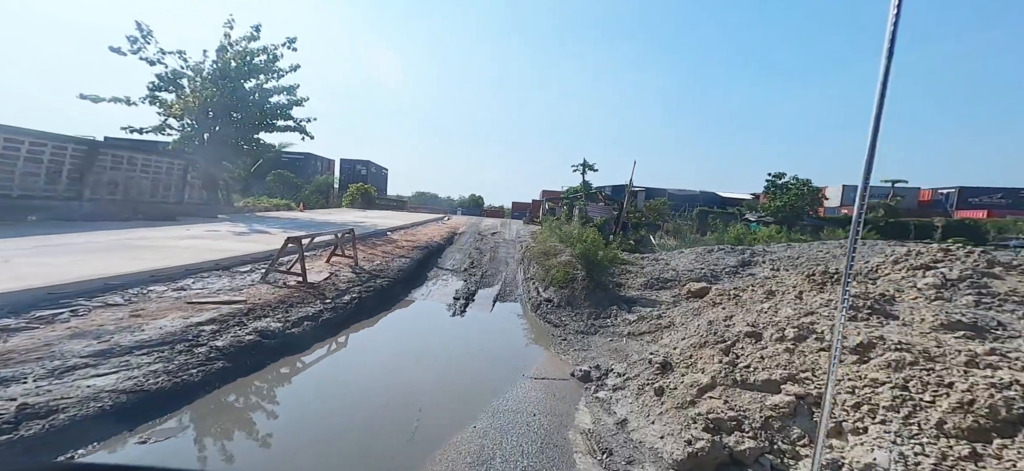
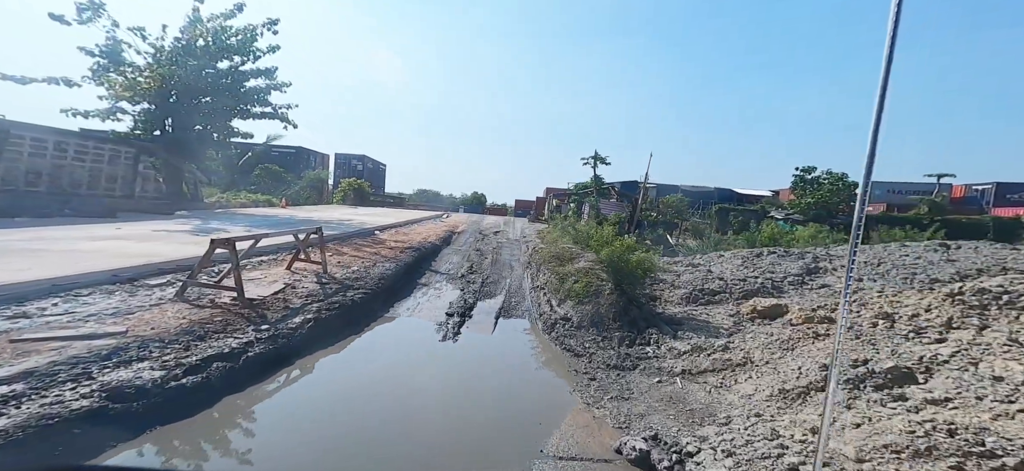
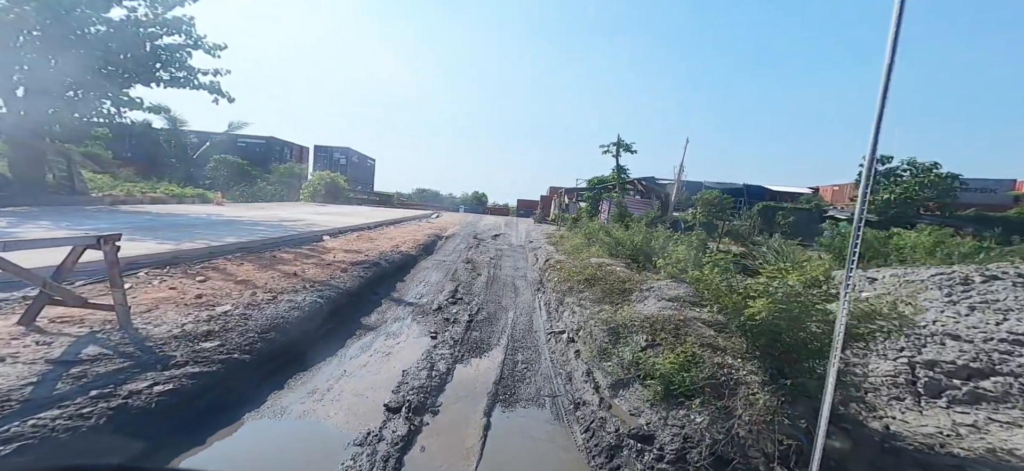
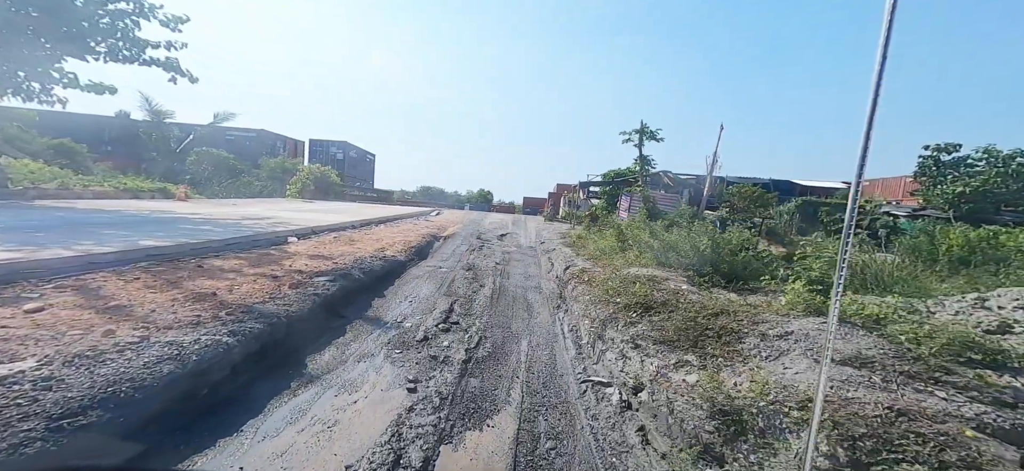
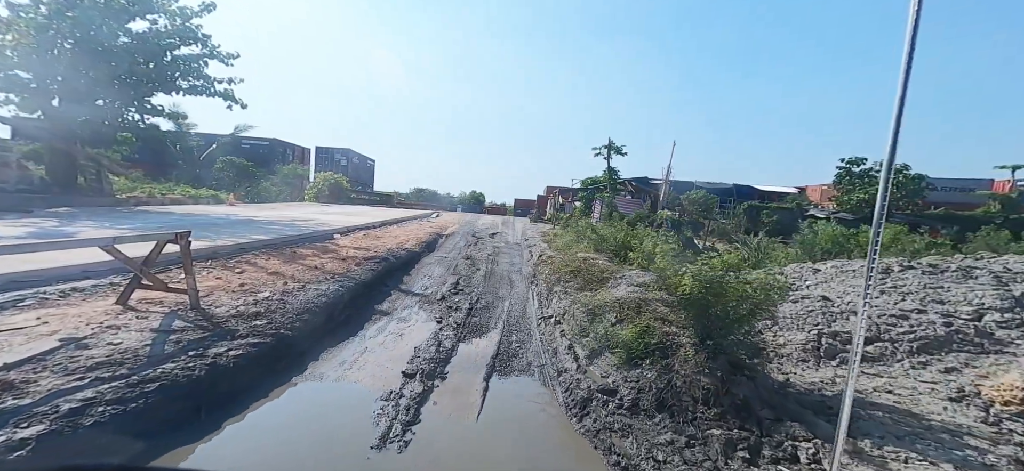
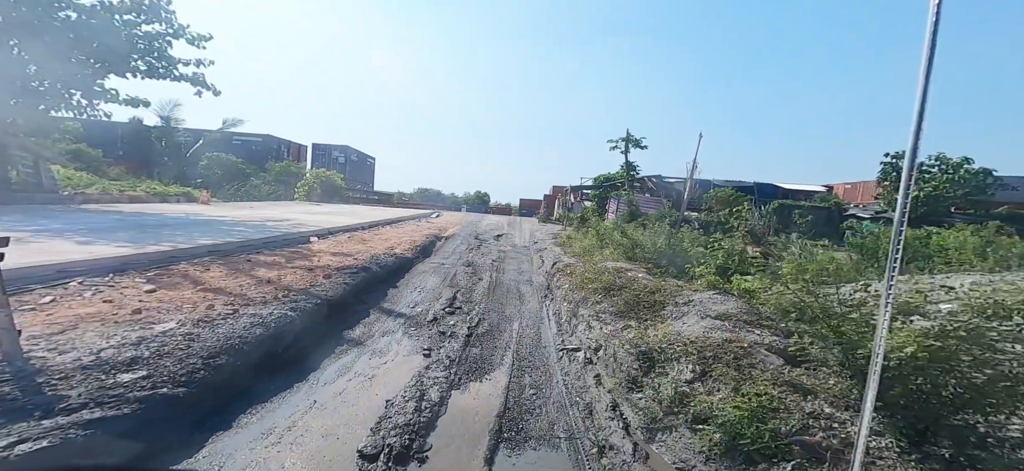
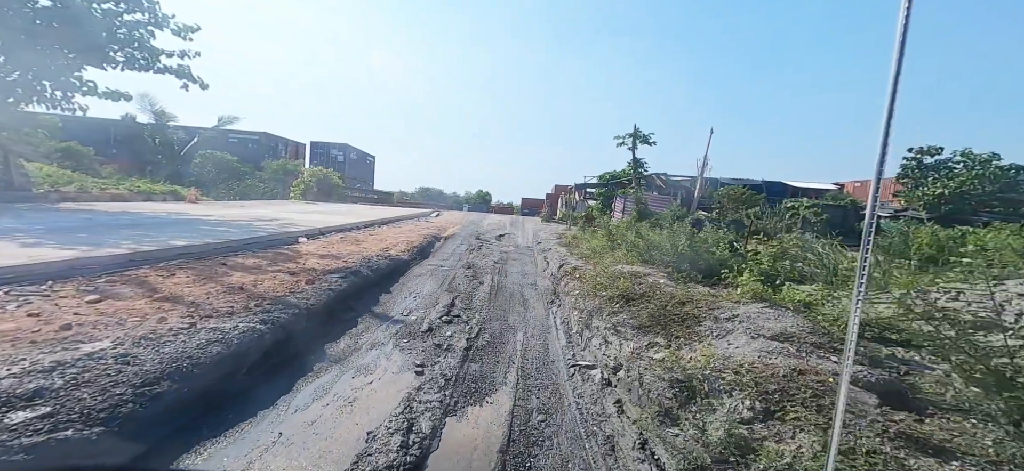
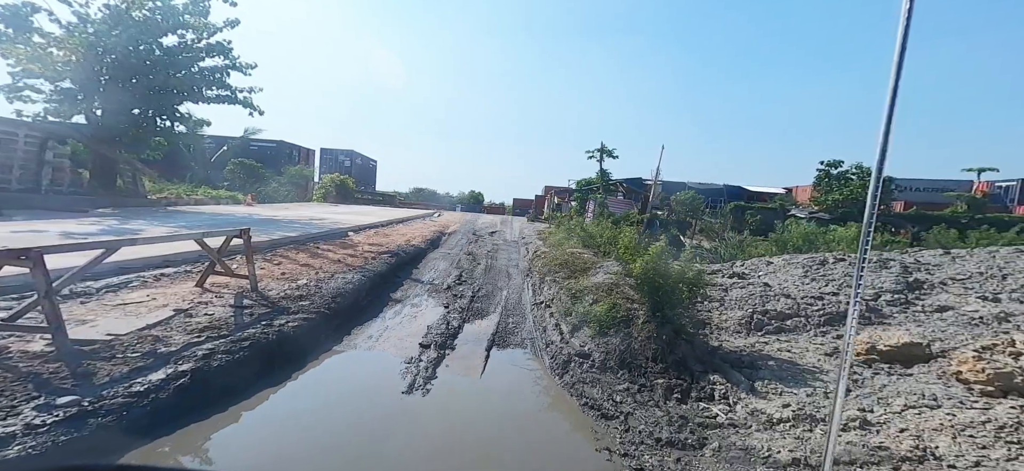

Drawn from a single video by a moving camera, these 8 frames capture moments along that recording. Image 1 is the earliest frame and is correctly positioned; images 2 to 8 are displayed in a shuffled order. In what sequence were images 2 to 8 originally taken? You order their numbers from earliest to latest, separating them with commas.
2, 8, 5, 3, 6, 7, 4
